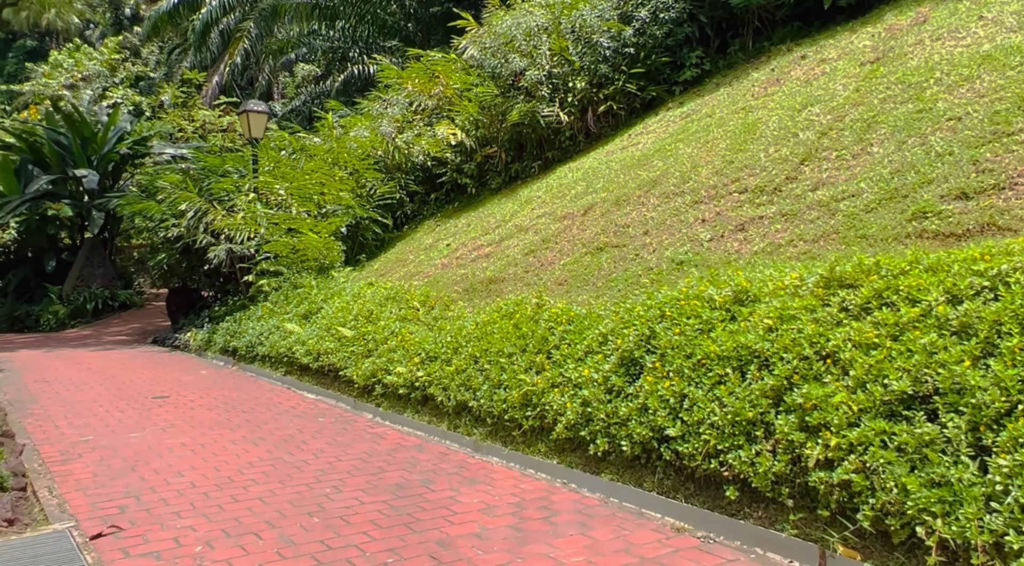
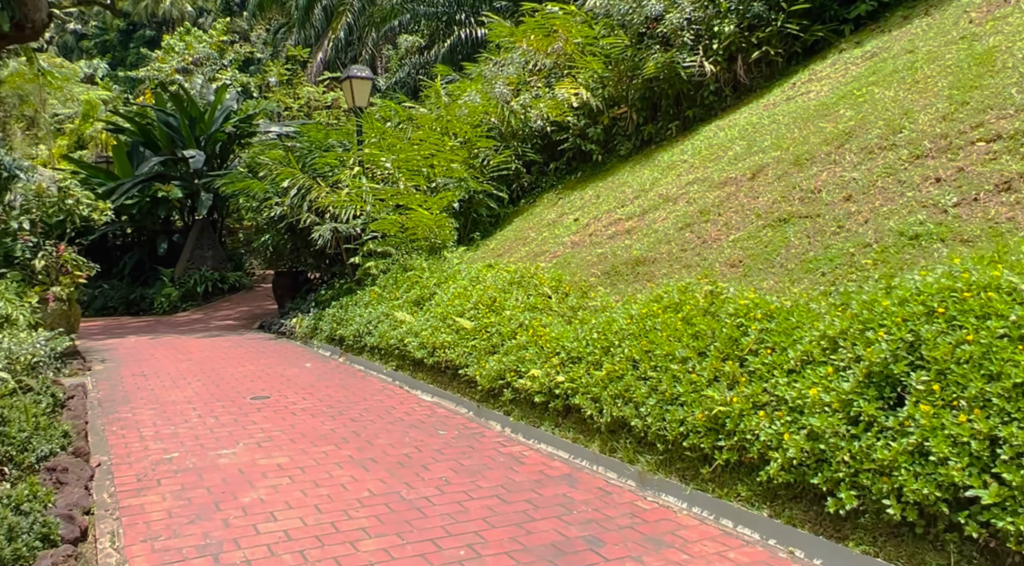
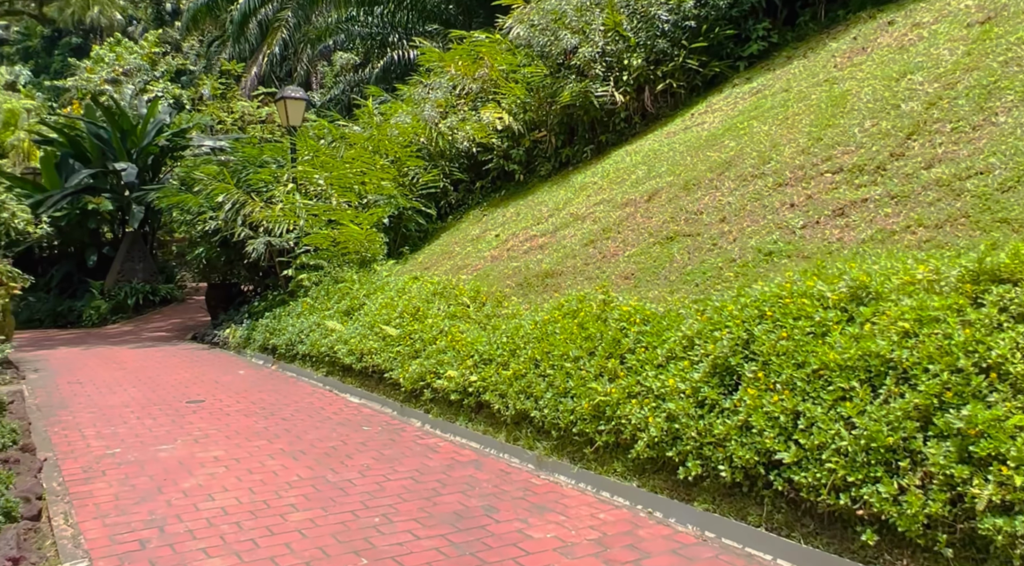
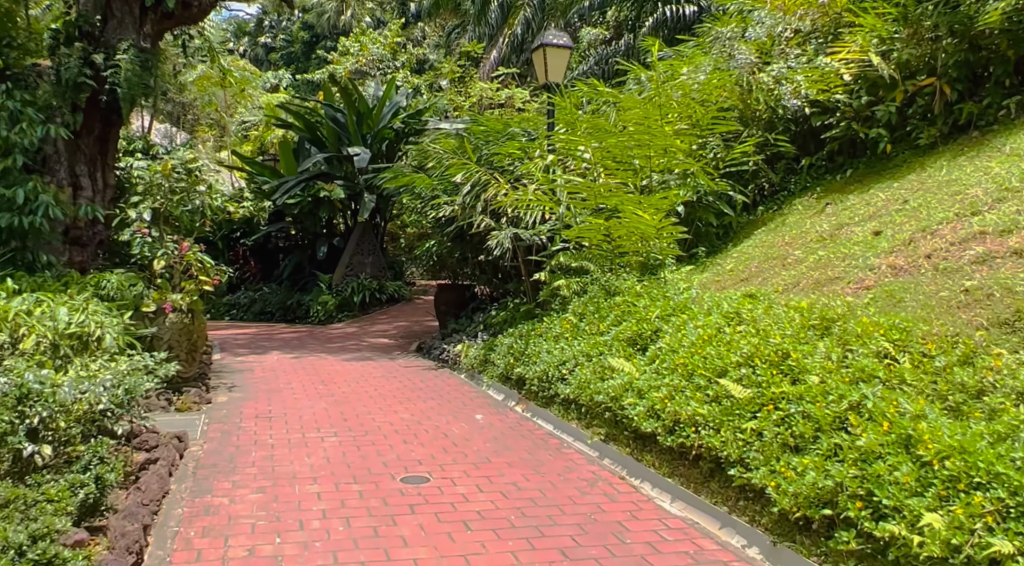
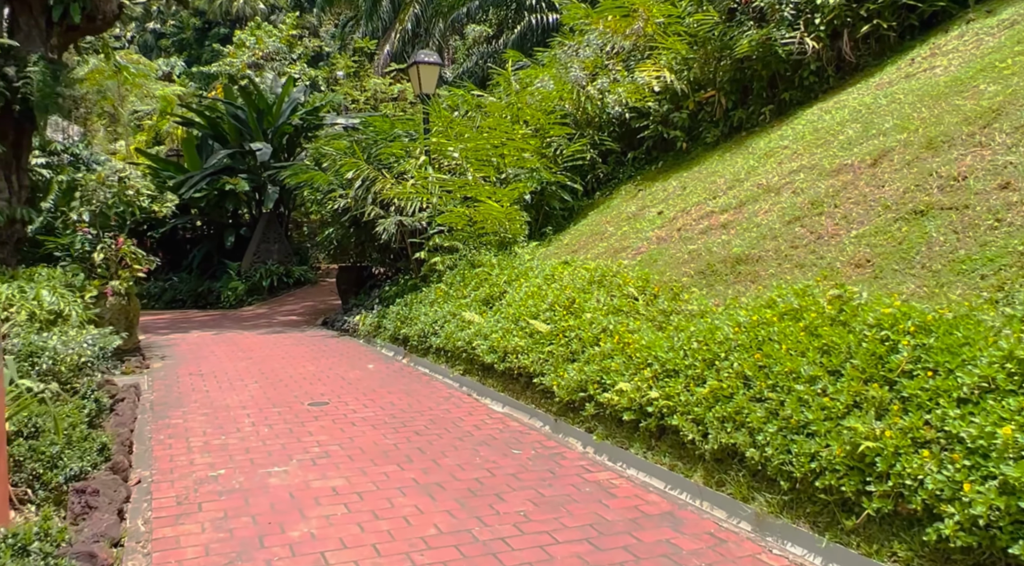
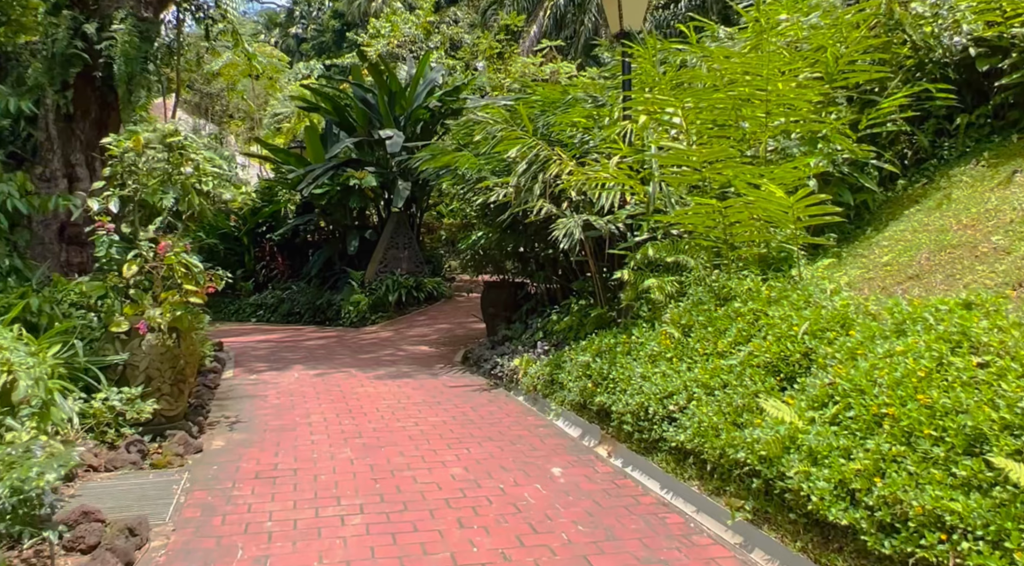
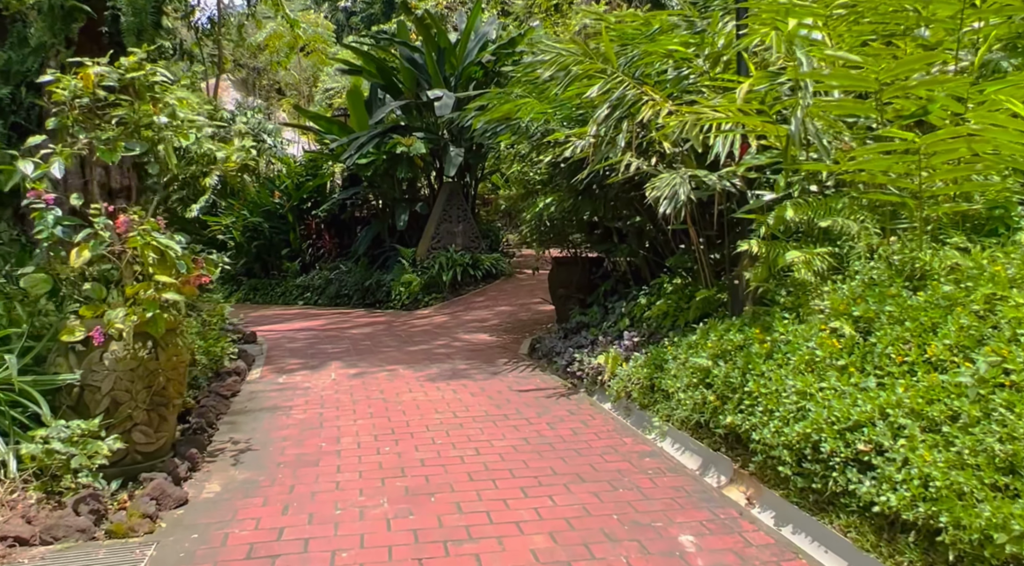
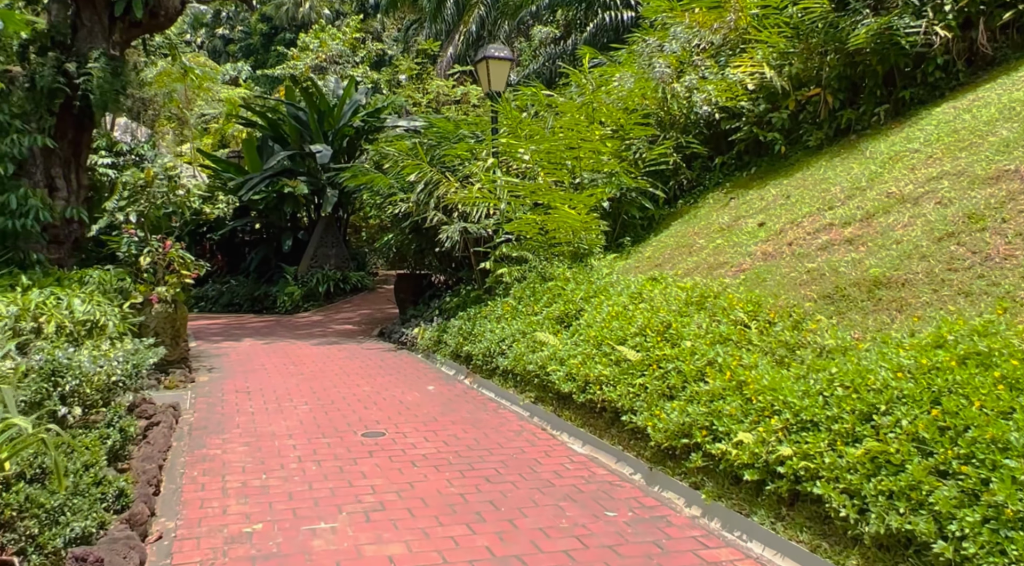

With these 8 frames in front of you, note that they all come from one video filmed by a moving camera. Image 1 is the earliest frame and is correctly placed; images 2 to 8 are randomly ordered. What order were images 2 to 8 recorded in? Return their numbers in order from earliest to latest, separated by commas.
3, 2, 5, 8, 4, 6, 7
